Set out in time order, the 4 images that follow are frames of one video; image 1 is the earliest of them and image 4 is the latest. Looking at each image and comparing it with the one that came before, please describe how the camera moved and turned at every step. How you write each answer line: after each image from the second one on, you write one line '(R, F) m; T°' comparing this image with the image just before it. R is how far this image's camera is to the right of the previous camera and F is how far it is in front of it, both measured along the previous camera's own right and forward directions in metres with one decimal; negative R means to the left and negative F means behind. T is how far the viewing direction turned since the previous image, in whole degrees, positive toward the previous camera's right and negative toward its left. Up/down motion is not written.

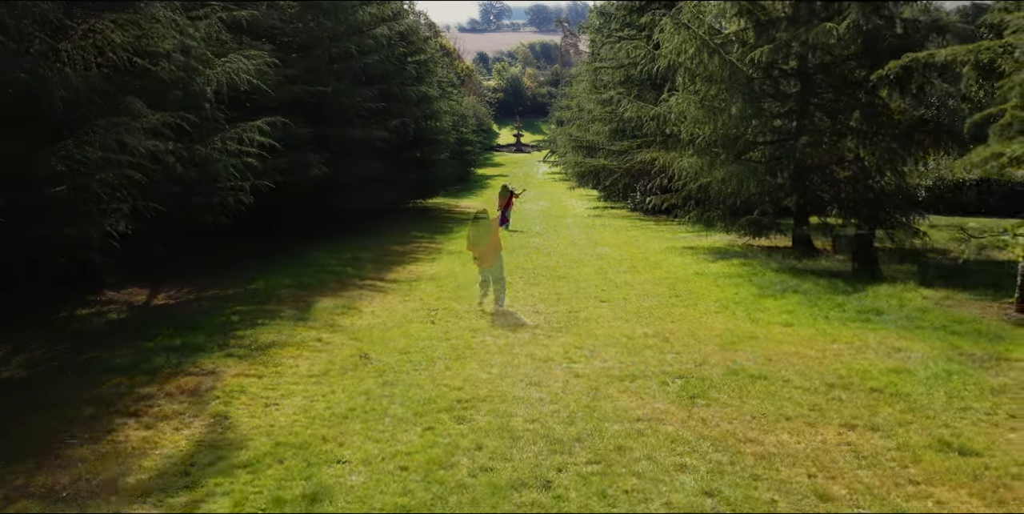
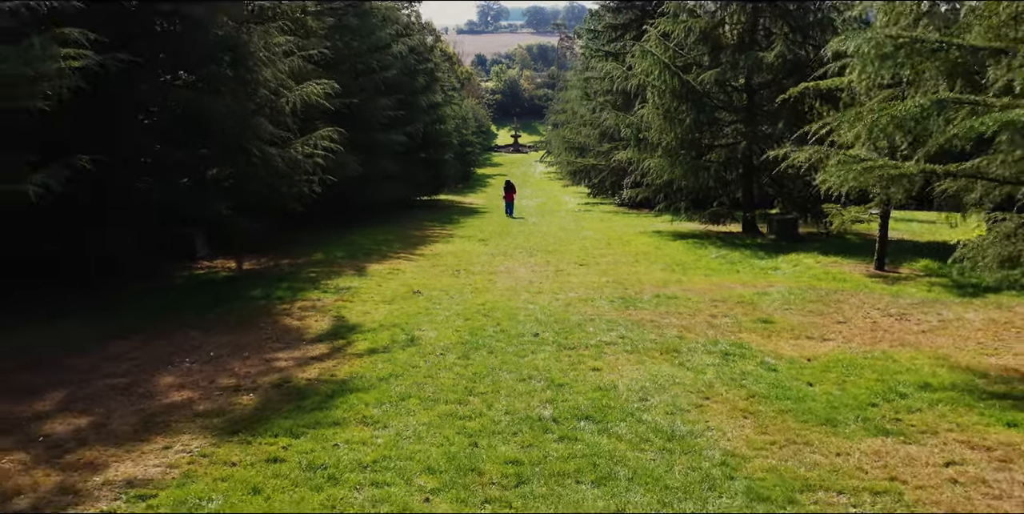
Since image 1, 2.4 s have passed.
(-0.1, -3.1) m; 0°
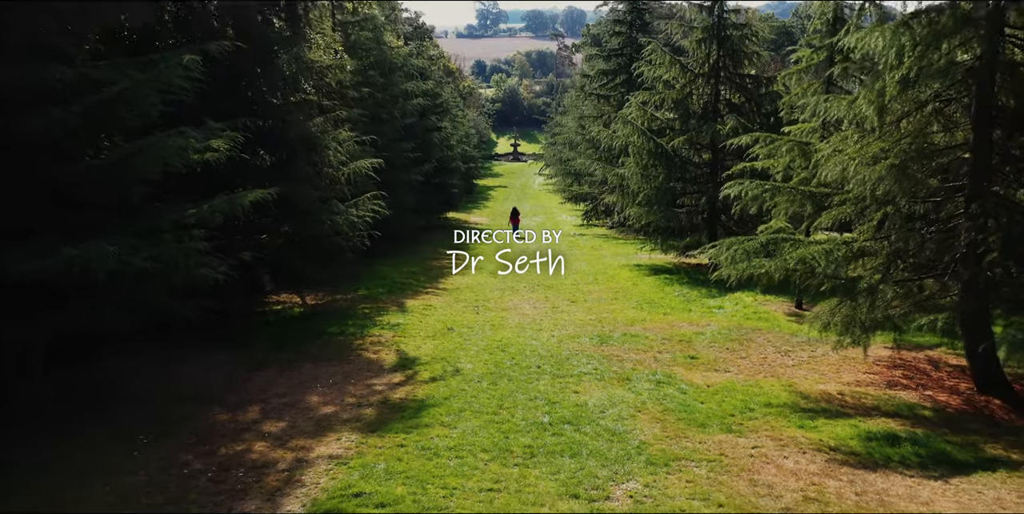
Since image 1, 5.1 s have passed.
(-0.1, -3.4) m; 0°
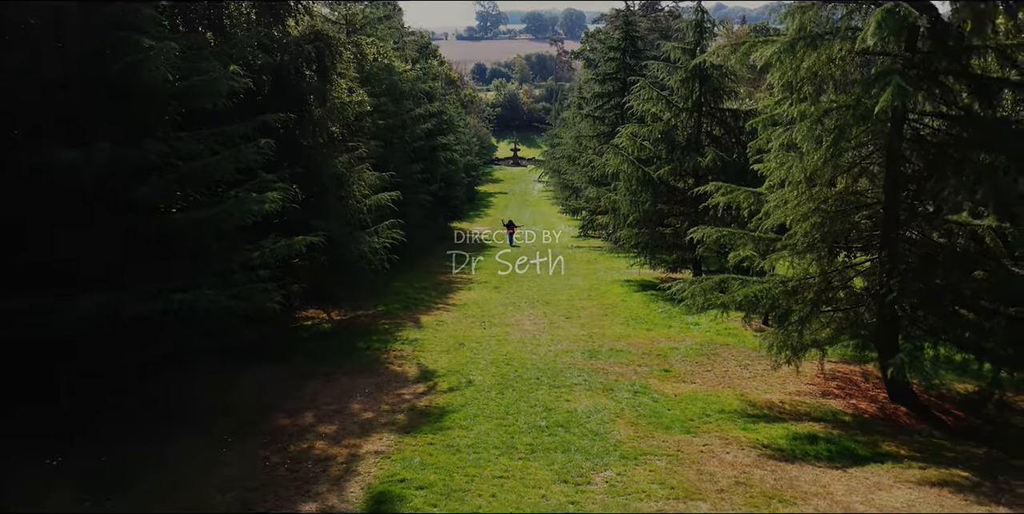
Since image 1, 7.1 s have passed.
(-0.1, -2.0) m; 0°
